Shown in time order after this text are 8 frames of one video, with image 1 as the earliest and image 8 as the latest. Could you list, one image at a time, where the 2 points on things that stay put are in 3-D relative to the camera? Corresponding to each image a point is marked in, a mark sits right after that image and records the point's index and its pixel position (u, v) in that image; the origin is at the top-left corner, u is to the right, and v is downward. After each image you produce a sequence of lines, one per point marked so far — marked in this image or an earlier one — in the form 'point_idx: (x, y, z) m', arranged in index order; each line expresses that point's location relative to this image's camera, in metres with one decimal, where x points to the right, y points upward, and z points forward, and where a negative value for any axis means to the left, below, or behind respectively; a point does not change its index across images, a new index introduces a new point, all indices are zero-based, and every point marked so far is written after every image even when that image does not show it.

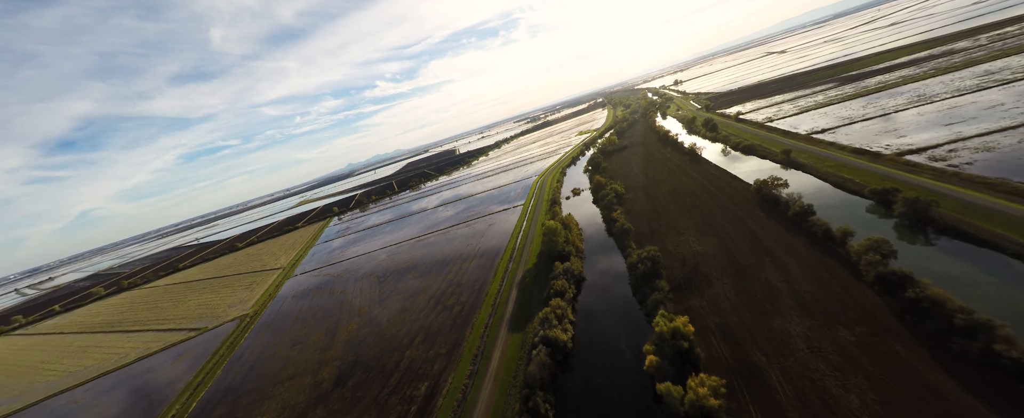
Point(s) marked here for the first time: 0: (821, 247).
0: (+16.9, -2.1, +17.4) m
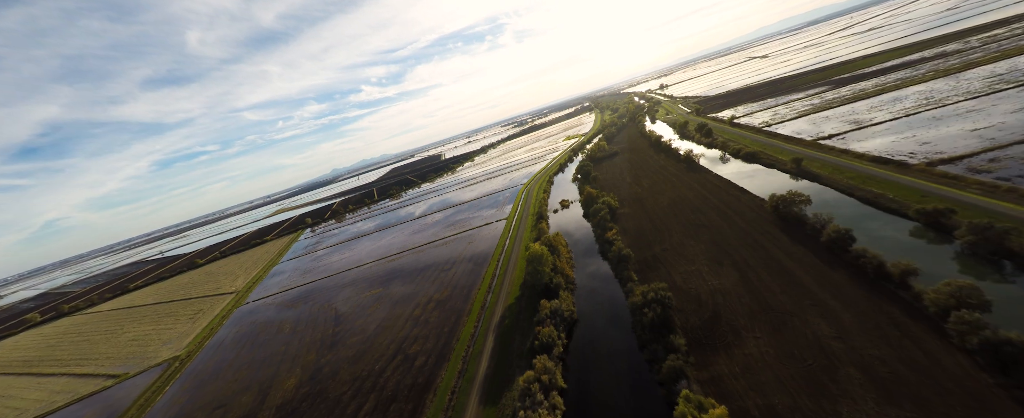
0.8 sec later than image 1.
0: (+15.7, -3.4, +13.8) m
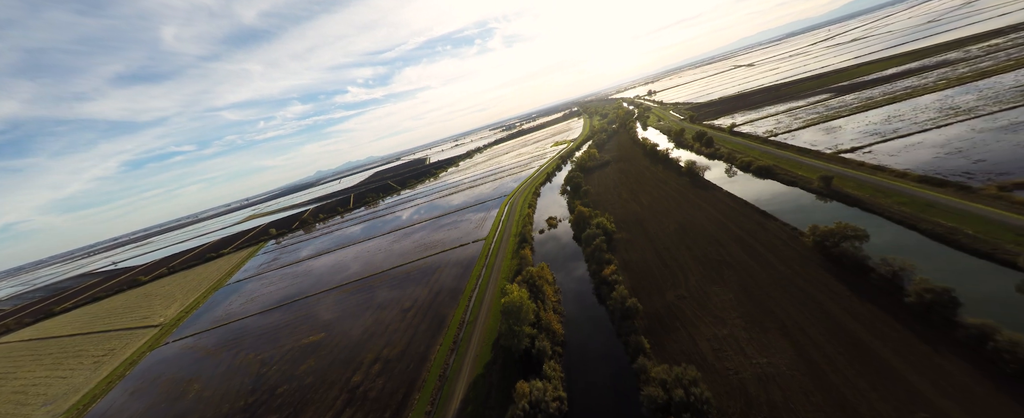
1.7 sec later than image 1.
0: (+14.4, -5.2, +8.9) m
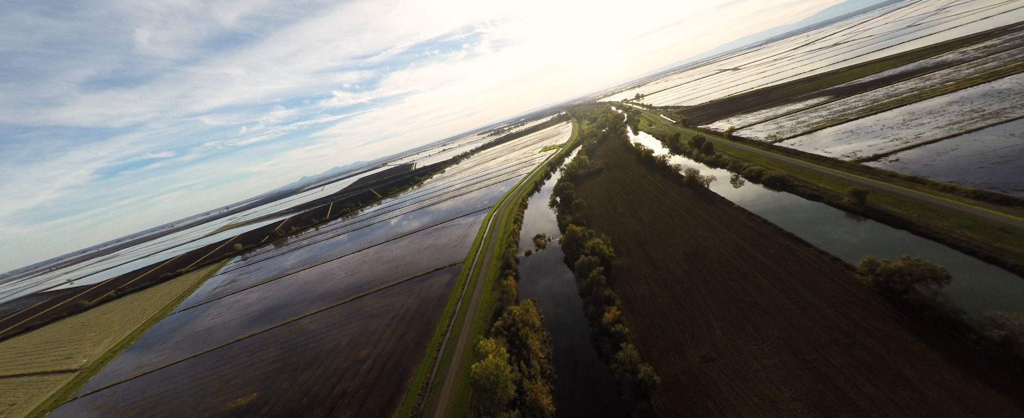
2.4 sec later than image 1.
0: (+13.6, -6.4, +5.1) m
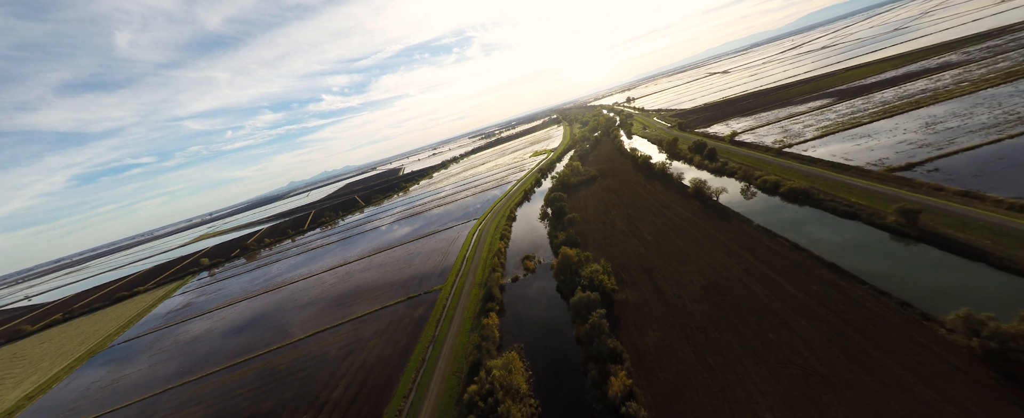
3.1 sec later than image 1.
0: (+12.9, -7.5, +1.4) m
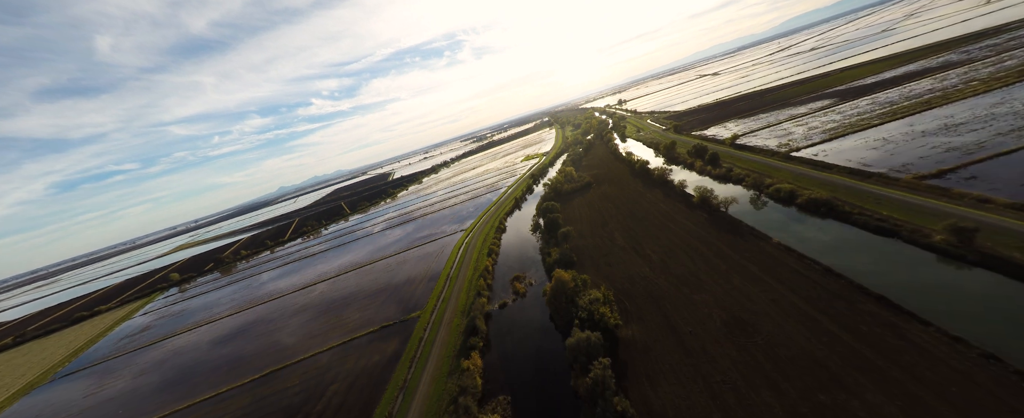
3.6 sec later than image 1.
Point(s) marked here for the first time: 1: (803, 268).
0: (+12.6, -8.3, -1.3) m
1: (+14.7, -2.9, +16.3) m
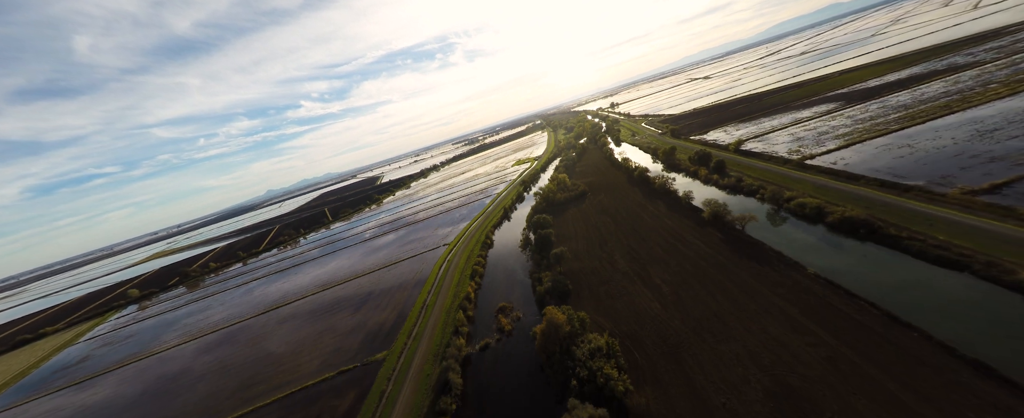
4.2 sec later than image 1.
0: (+12.2, -9.3, -4.7) m
1: (+13.9, -4.0, +13.0) m
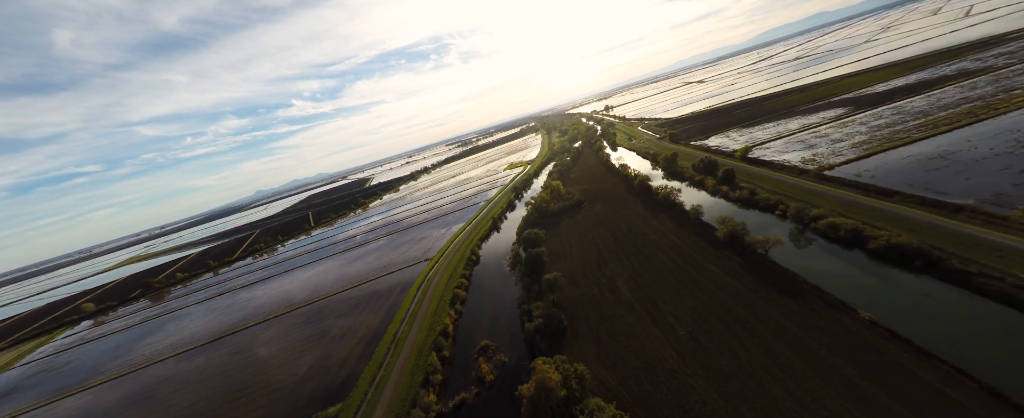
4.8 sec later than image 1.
0: (+11.8, -10.3, -7.8) m
1: (+13.2, -5.2, +10.0) m
